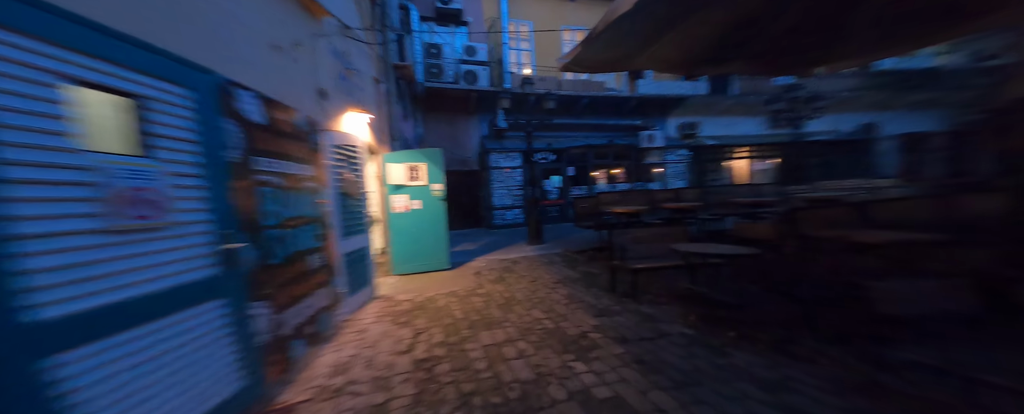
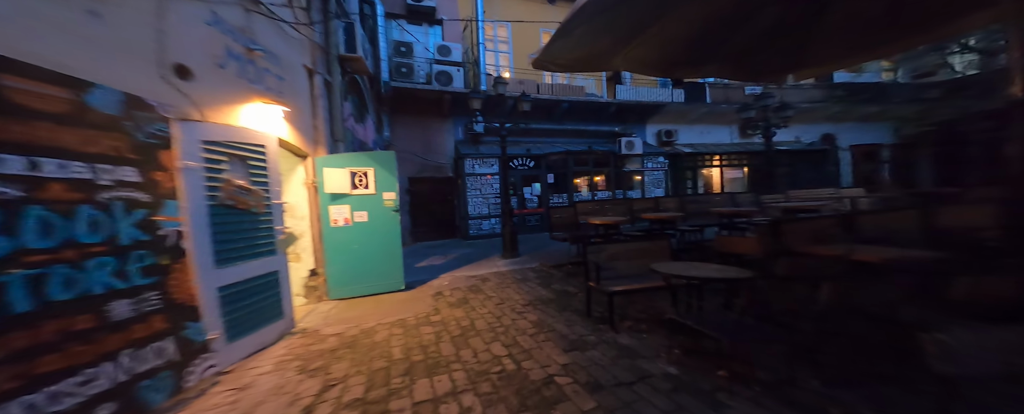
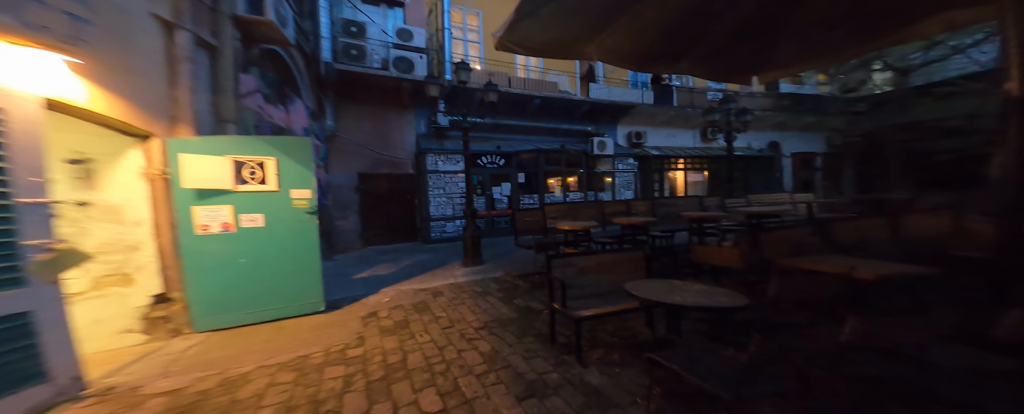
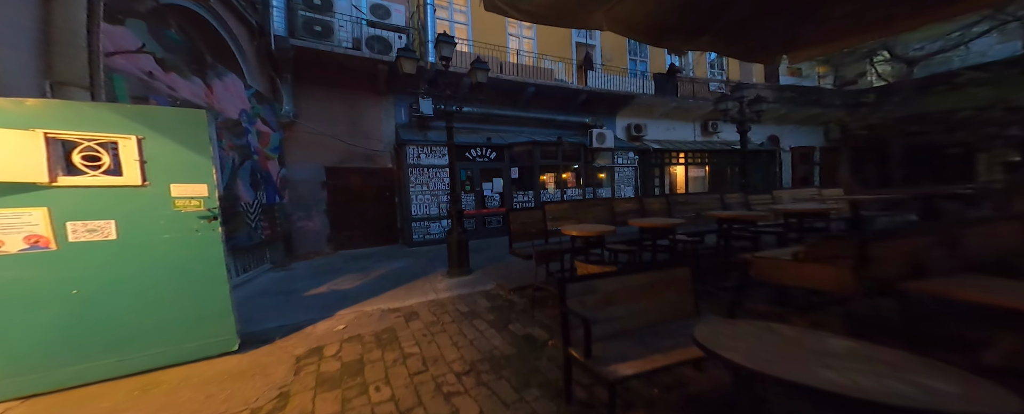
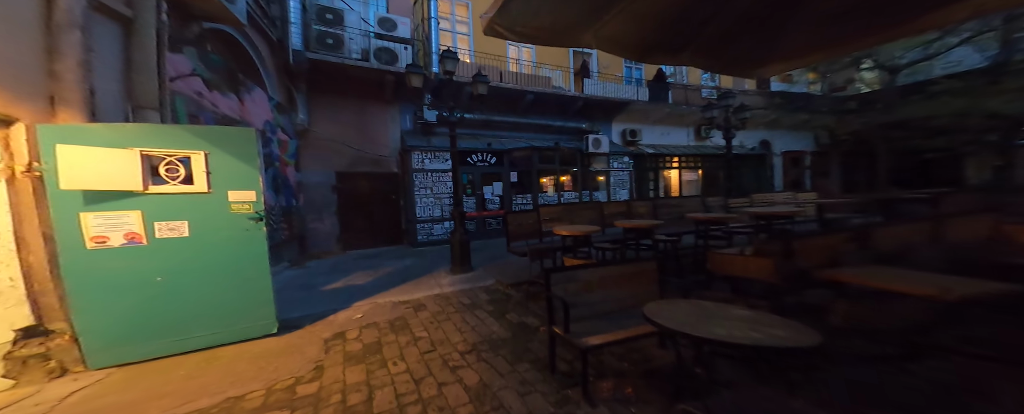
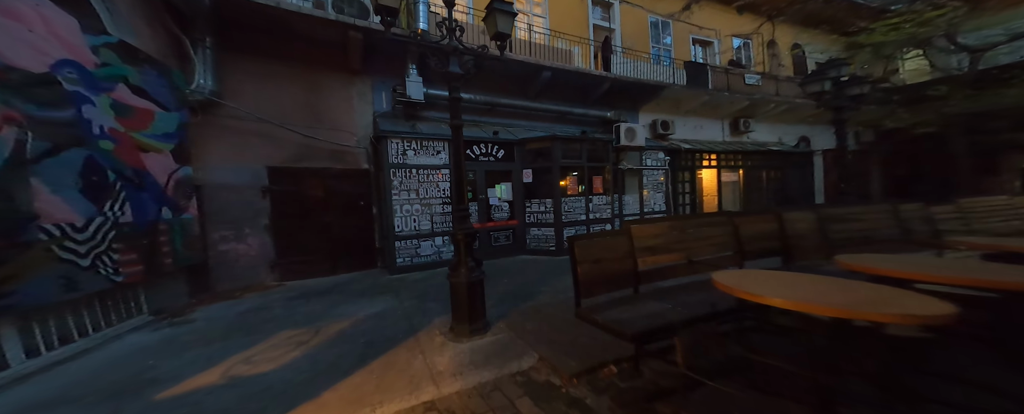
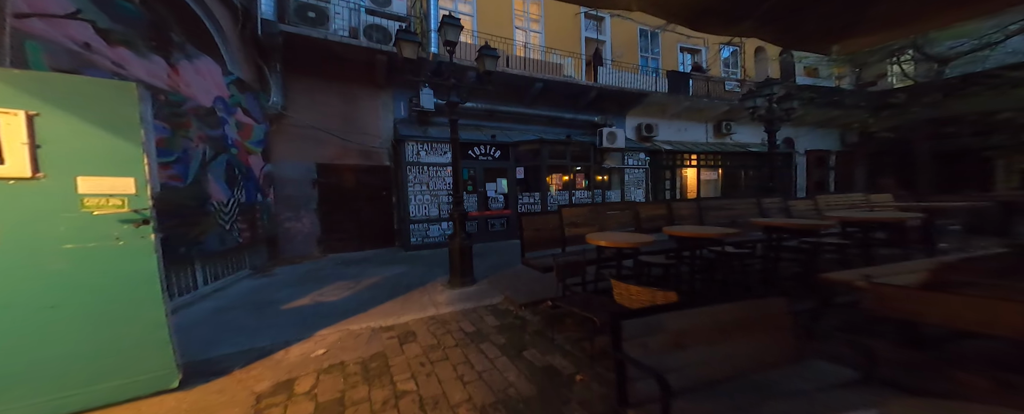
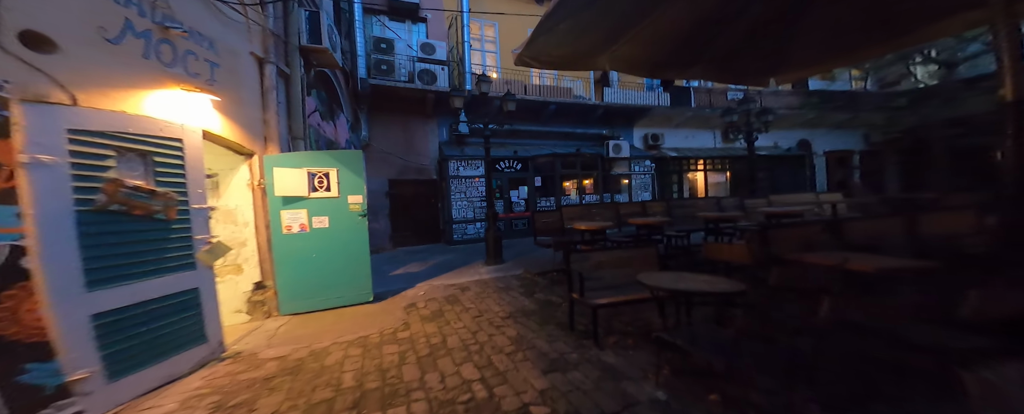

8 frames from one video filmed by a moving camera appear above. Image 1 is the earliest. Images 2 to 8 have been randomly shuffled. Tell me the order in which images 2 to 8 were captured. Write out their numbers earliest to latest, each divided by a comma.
2, 8, 3, 5, 4, 7, 6
